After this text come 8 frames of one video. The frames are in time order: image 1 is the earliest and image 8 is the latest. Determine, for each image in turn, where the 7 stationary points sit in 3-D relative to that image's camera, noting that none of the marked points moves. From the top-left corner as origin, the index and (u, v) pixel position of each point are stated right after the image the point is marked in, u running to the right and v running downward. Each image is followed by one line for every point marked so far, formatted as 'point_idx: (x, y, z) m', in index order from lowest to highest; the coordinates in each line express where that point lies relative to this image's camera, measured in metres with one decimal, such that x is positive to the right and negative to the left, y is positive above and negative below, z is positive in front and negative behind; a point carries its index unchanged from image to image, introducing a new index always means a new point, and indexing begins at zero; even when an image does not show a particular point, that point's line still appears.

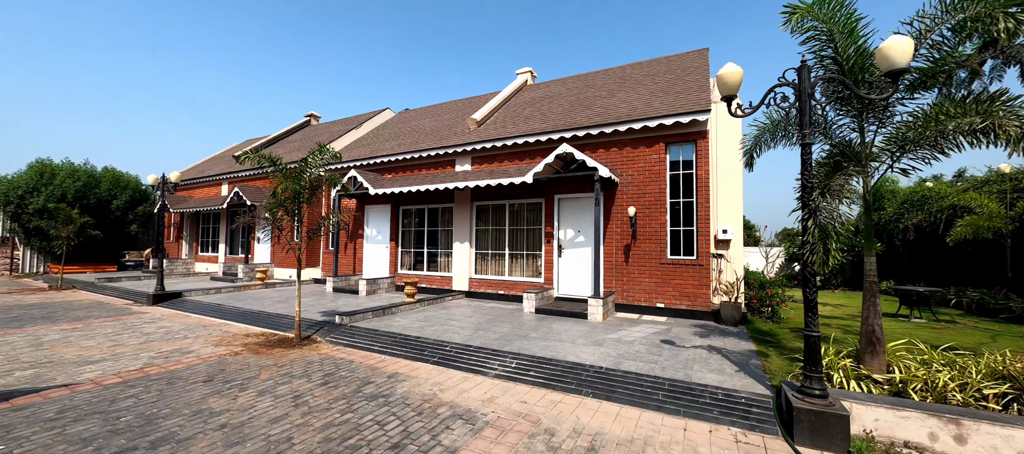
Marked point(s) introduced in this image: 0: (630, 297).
0: (+2.6, -1.6, +8.5) m
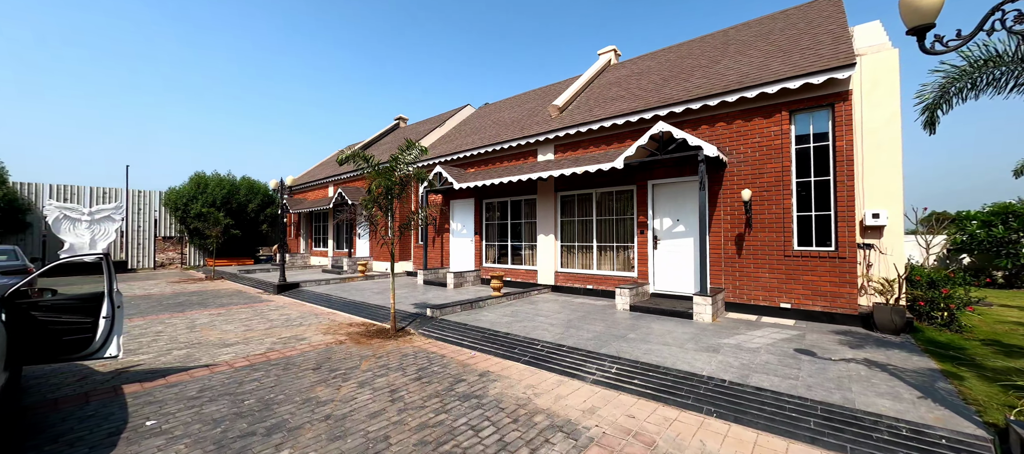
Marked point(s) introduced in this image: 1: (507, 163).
0: (+4.4, -1.3, +7.4) m
1: (-0.1, +1.9, +11.6) m
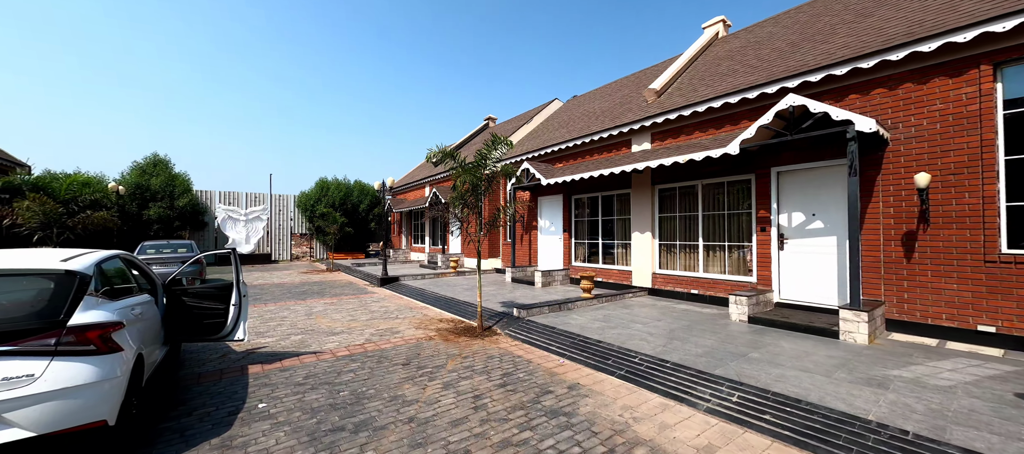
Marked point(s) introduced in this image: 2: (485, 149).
0: (+5.8, -1.3, +5.7) m
1: (+2.4, +2.0, +10.8) m
2: (-0.6, +1.8, +8.5) m
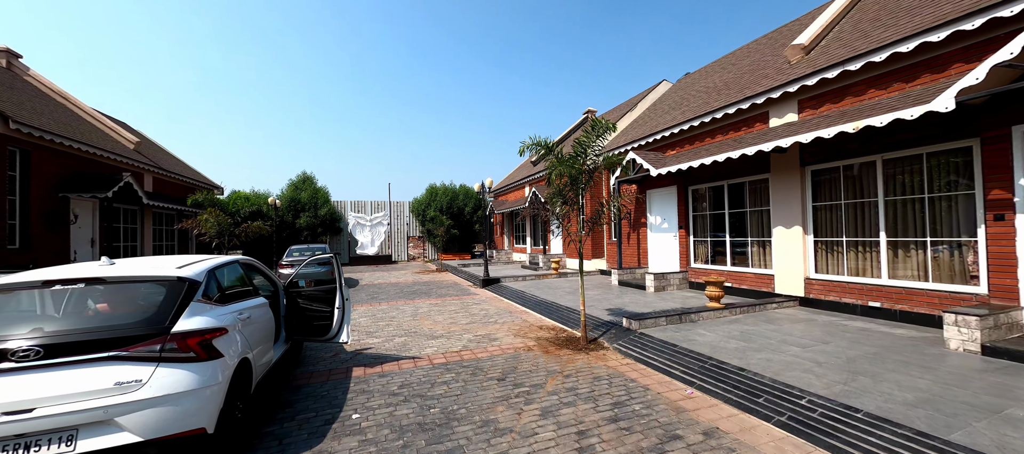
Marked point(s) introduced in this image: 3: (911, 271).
0: (+6.9, -1.1, +3.2) m
1: (+4.8, +2.1, +9.0) m
2: (+1.4, +1.9, +7.6) m
3: (+6.1, -0.7, +6.0) m
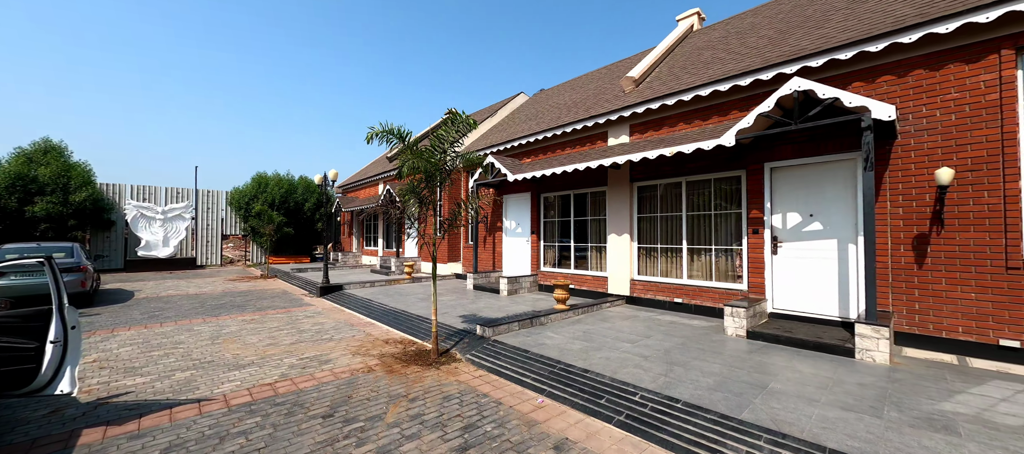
0: (+5.4, -1.3, +5.2) m
1: (+1.4, +1.9, +9.8) m
2: (-1.3, +1.8, +7.3) m
3: (+3.6, -0.8, +7.5) m
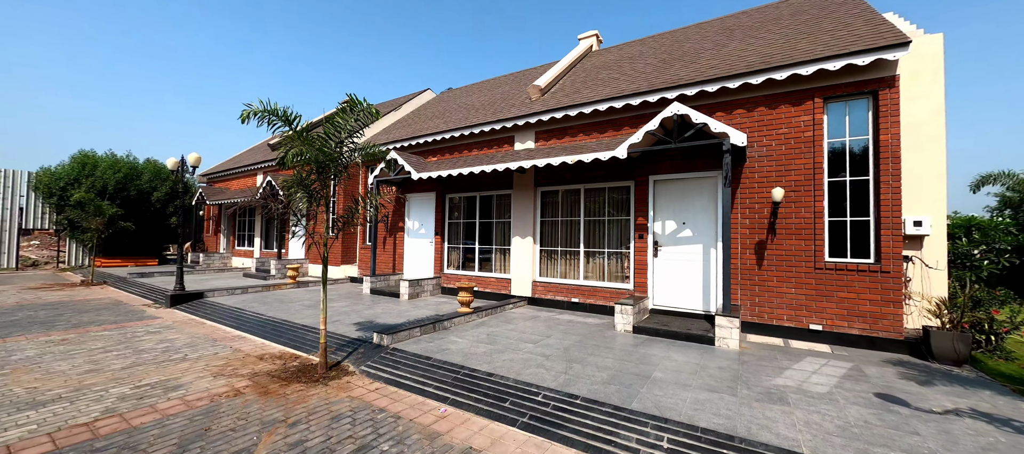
0: (+4.1, -1.4, +6.4) m
1: (-0.9, +1.9, +9.9) m
2: (-2.9, +1.7, +6.7) m
3: (+1.7, -0.9, +8.2) m
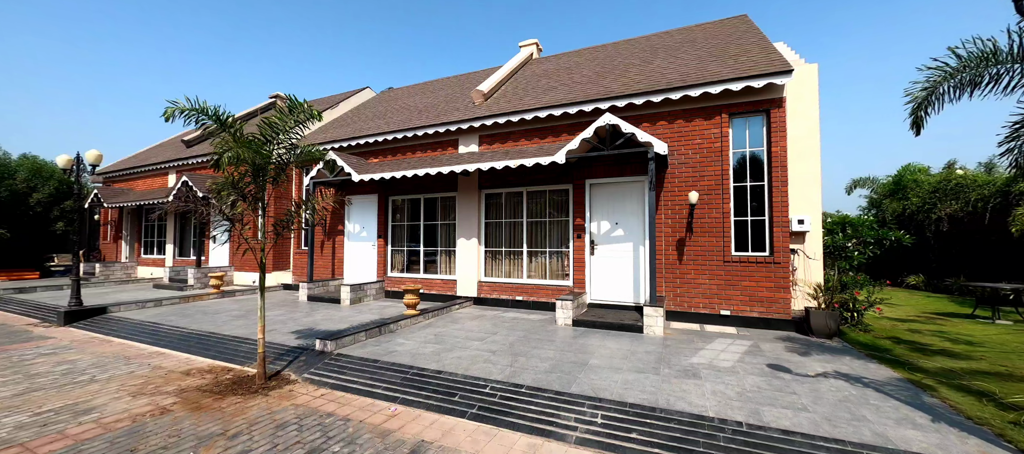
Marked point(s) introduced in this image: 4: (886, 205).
0: (+3.1, -1.4, +7.2) m
1: (-2.4, +1.8, +9.9) m
2: (-3.8, +1.6, +6.5) m
3: (+0.6, -1.0, +8.7) m
4: (+14.2, +0.8, +15.1) m
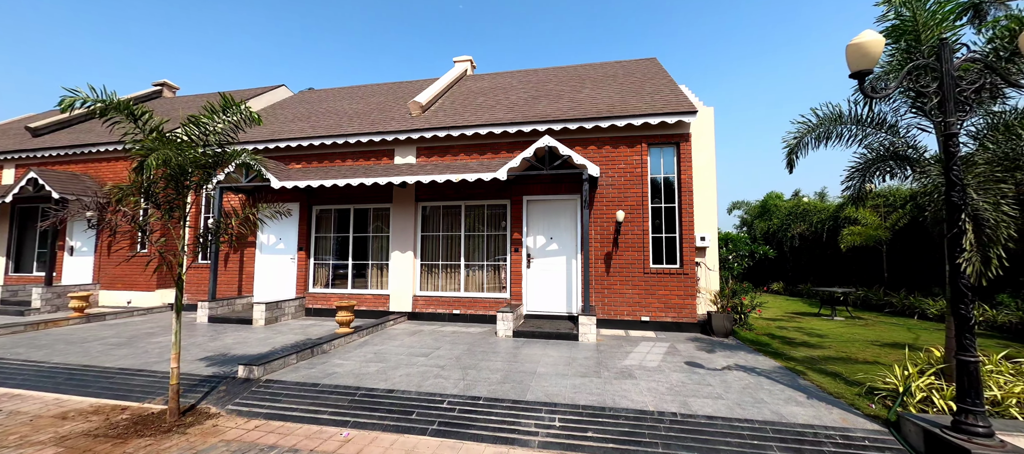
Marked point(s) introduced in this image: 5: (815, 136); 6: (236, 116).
0: (+2.0, -1.7, +8.0) m
1: (-4.0, +1.5, +9.5) m
2: (-4.7, +1.4, +5.9) m
3: (-0.9, -1.3, +8.9) m
4: (+11.1, +0.2, +18.1) m
5: (+4.6, +1.4, +6.1) m
6: (-4.0, +1.5, +5.6) m
